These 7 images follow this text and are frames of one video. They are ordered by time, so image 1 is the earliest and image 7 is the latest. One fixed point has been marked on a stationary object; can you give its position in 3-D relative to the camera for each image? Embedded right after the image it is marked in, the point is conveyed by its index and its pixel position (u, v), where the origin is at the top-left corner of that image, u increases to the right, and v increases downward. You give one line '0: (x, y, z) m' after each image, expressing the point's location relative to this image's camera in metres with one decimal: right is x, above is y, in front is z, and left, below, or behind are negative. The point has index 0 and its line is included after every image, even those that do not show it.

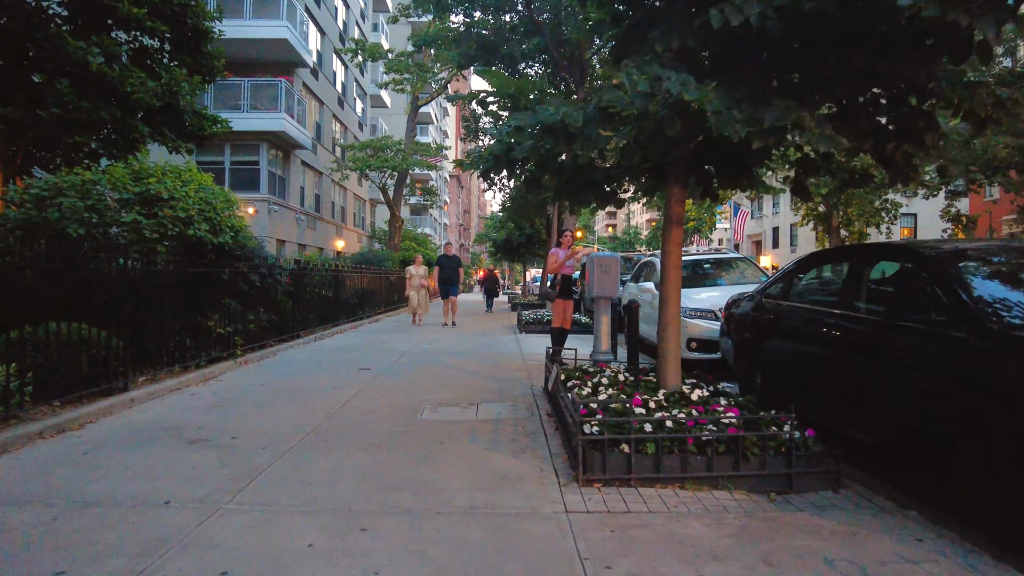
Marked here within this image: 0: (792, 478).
0: (+1.7, -1.2, +4.3) m
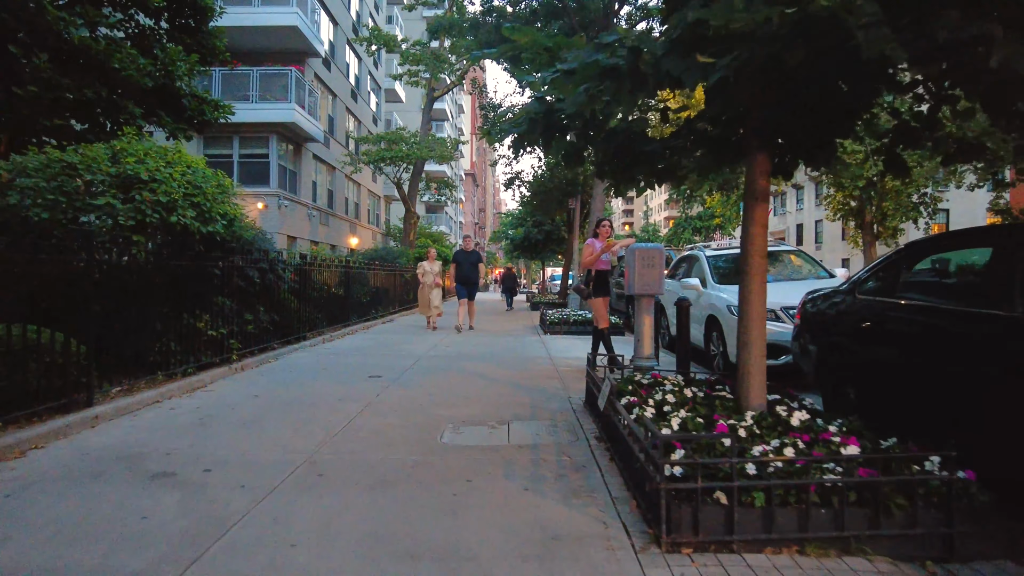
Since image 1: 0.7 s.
0: (+2.0, -1.1, +3.1) m
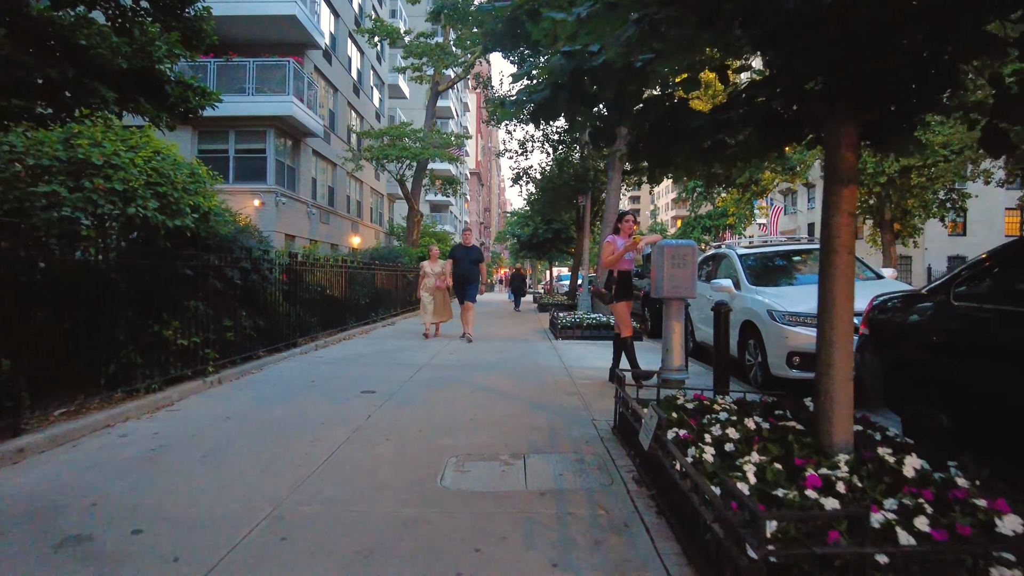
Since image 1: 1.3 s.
0: (+2.1, -1.2, +2.1) m
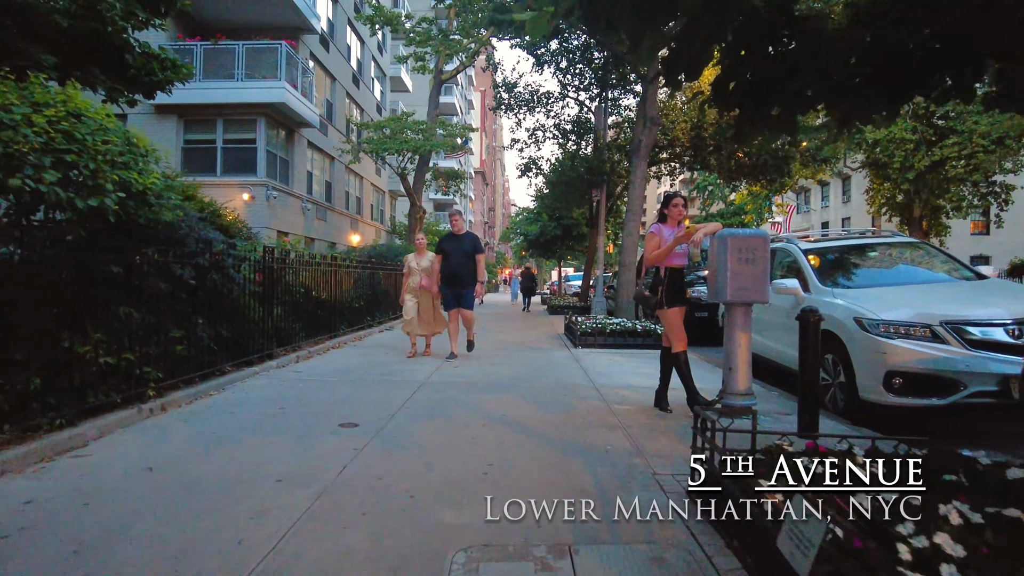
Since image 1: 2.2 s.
0: (+2.3, -1.2, +0.5) m
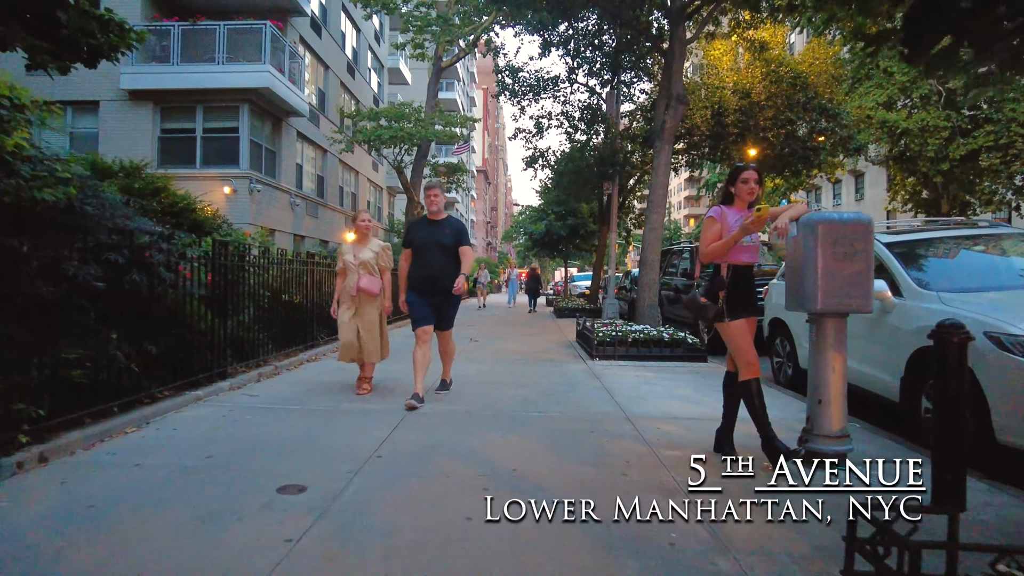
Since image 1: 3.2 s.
0: (+2.3, -1.2, -1.1) m
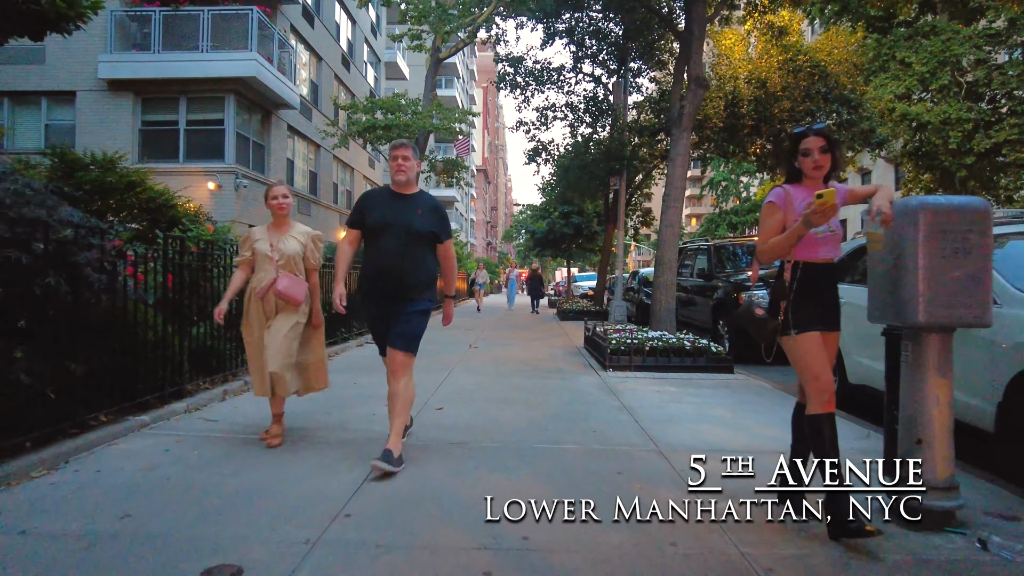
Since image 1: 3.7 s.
0: (+2.4, -1.3, -2.1) m
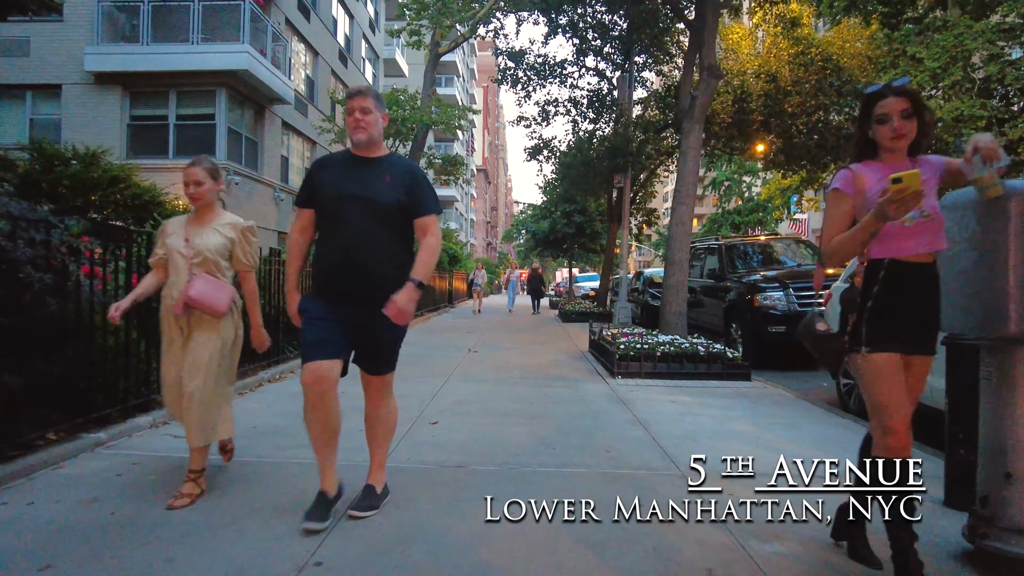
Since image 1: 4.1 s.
0: (+2.4, -1.3, -2.7) m
